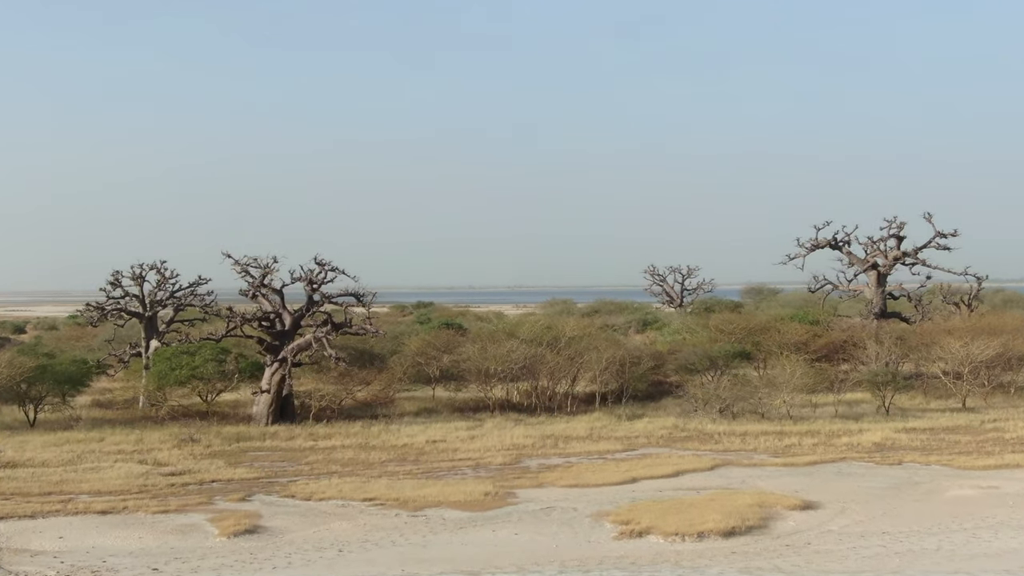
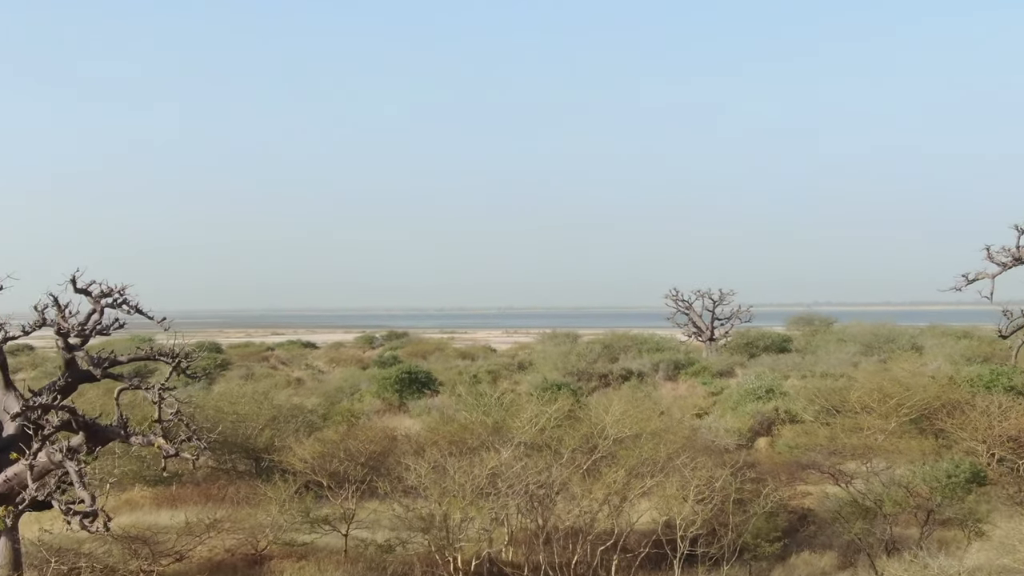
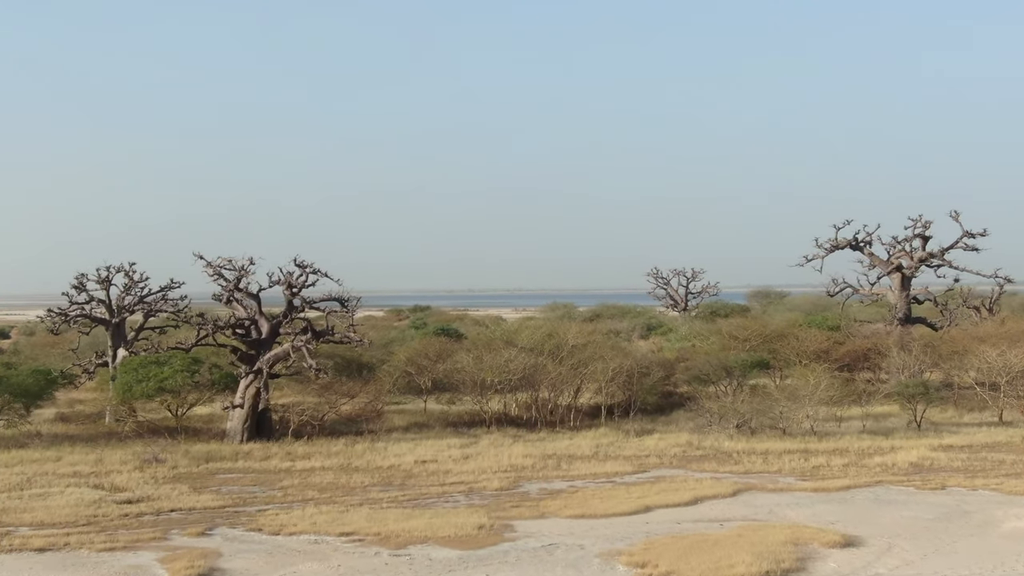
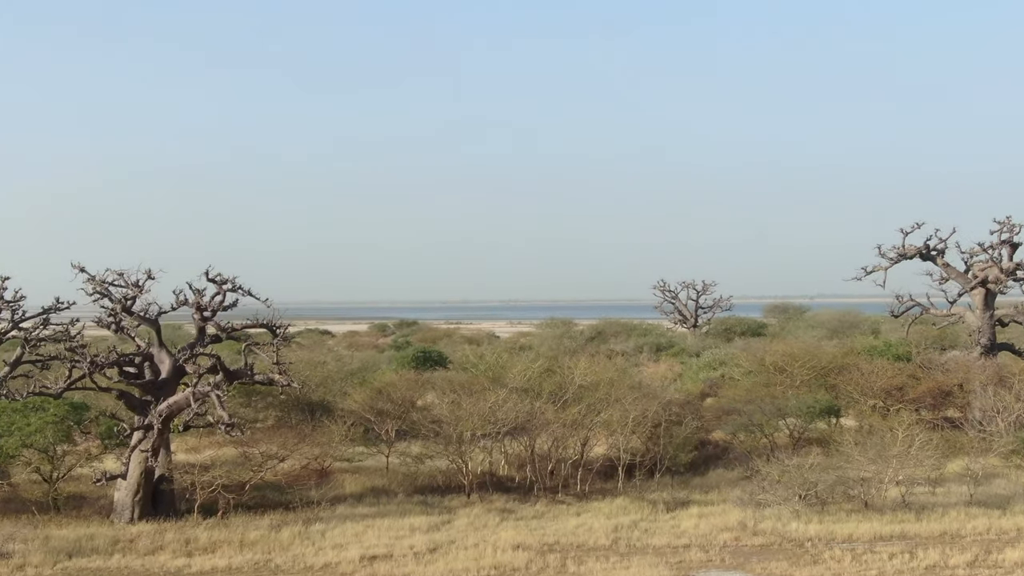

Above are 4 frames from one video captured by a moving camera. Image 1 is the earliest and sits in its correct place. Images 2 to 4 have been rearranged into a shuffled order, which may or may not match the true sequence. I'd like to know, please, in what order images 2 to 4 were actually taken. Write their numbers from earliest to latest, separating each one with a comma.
3, 4, 2
